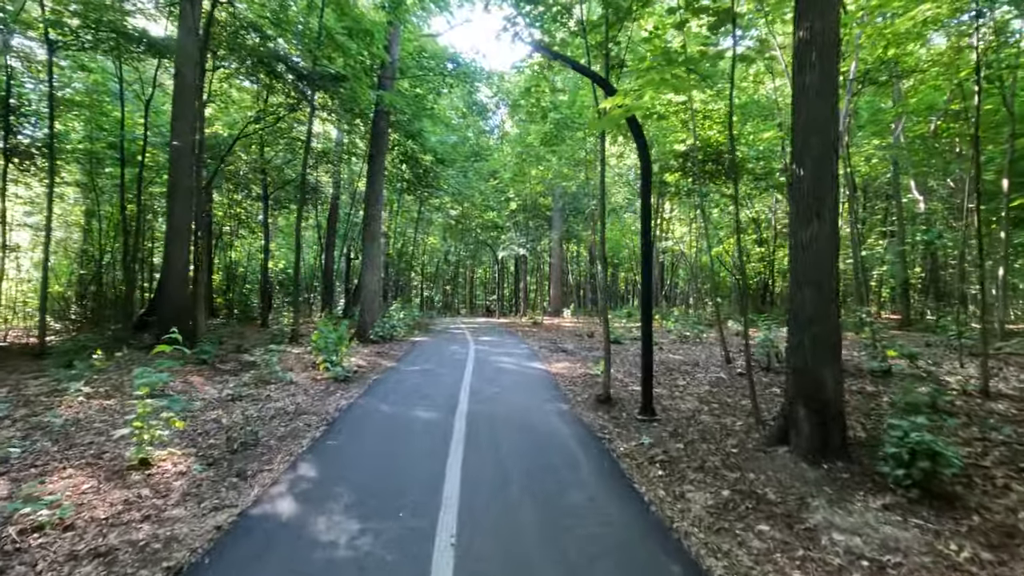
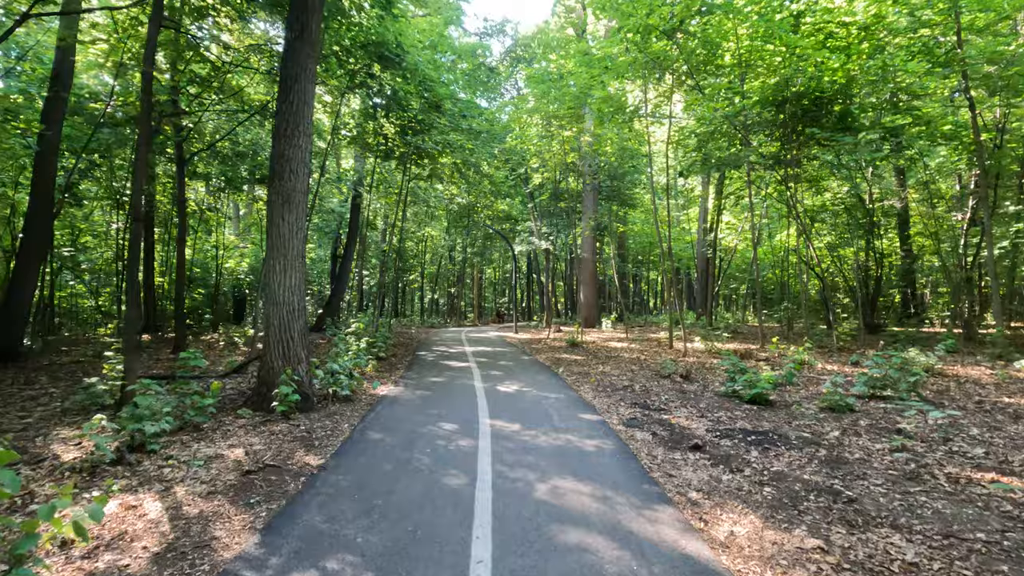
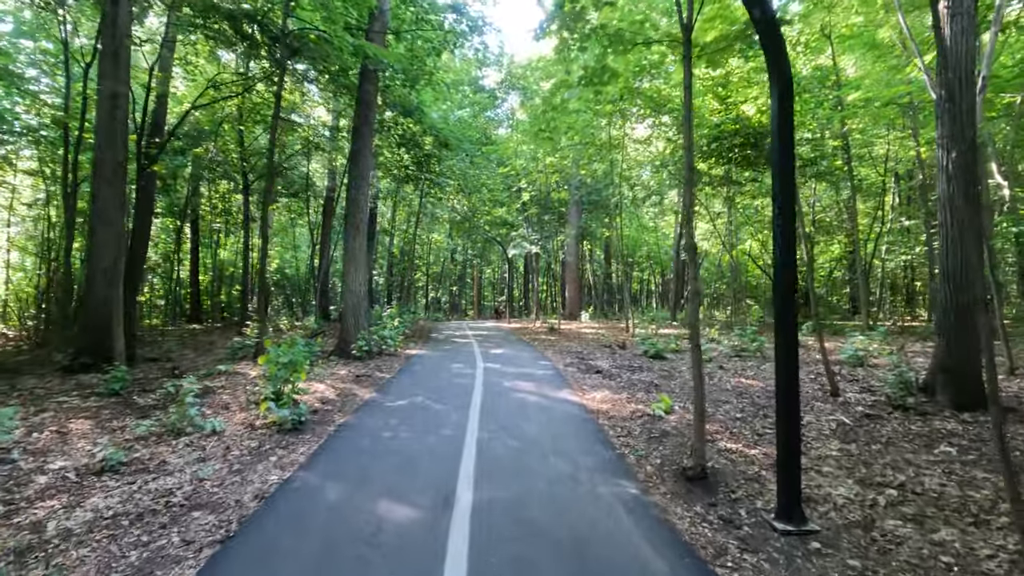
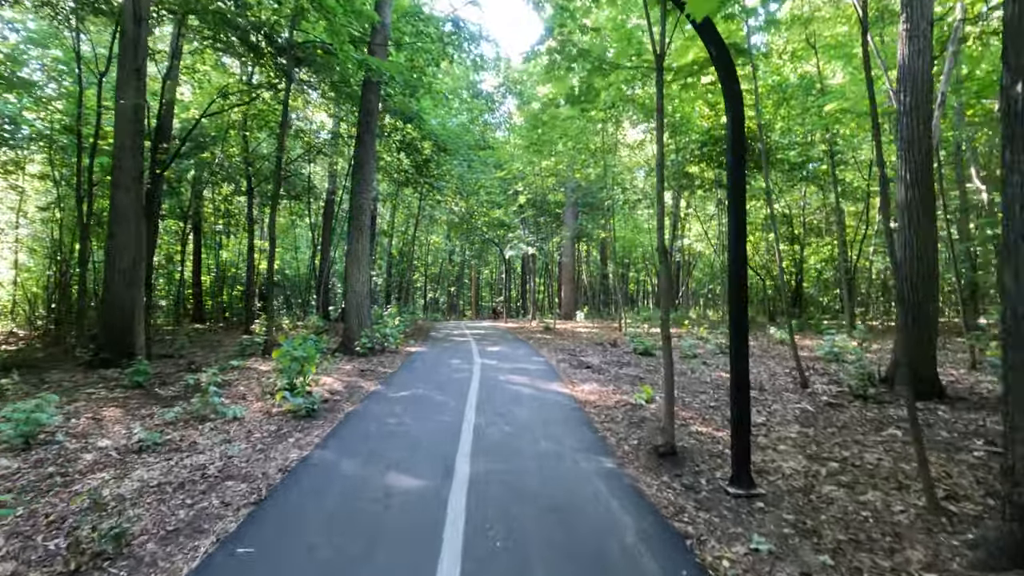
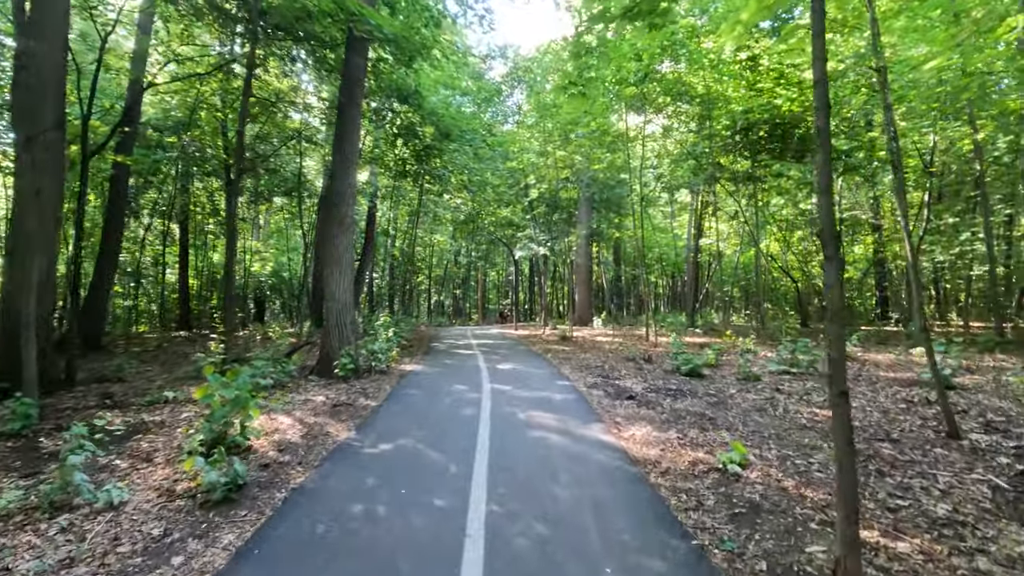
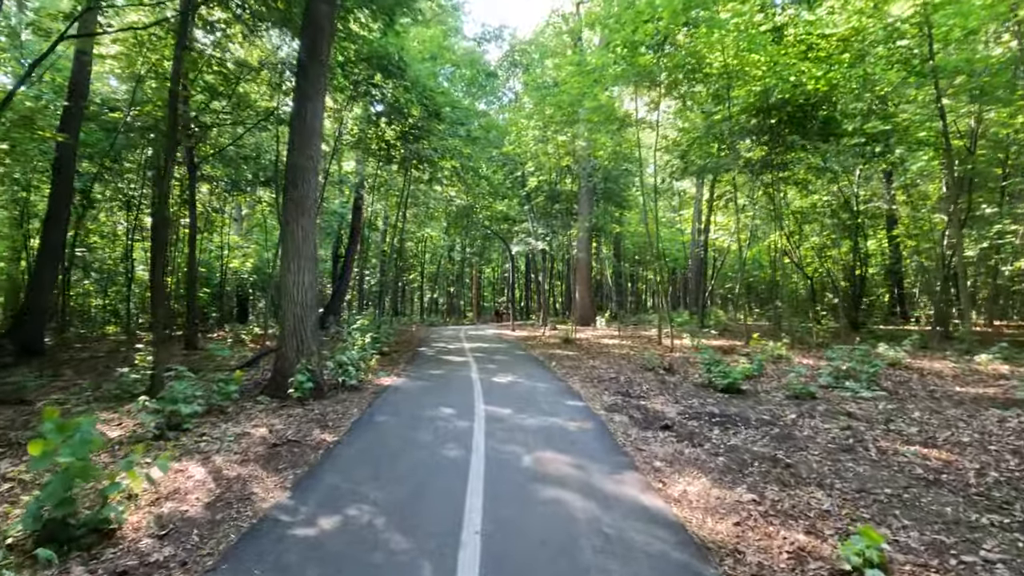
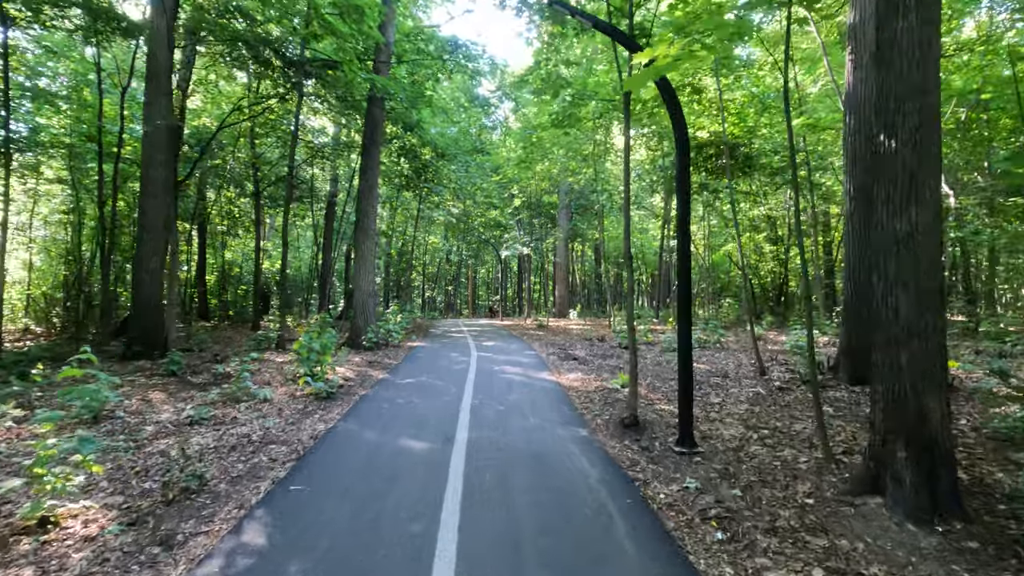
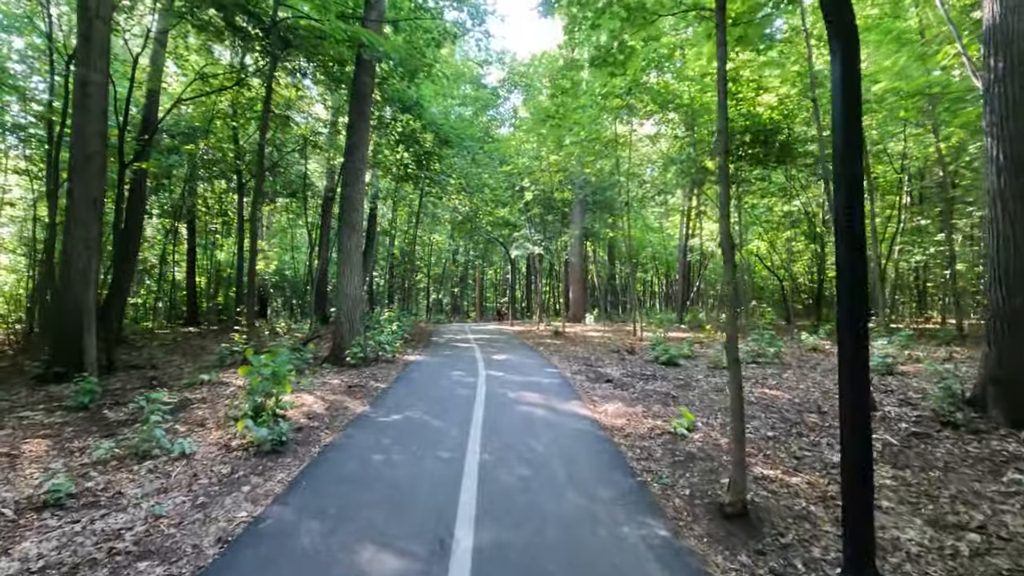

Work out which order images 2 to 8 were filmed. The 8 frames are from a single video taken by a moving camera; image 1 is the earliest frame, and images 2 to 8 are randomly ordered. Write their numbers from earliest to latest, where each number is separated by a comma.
7, 4, 3, 8, 5, 6, 2
